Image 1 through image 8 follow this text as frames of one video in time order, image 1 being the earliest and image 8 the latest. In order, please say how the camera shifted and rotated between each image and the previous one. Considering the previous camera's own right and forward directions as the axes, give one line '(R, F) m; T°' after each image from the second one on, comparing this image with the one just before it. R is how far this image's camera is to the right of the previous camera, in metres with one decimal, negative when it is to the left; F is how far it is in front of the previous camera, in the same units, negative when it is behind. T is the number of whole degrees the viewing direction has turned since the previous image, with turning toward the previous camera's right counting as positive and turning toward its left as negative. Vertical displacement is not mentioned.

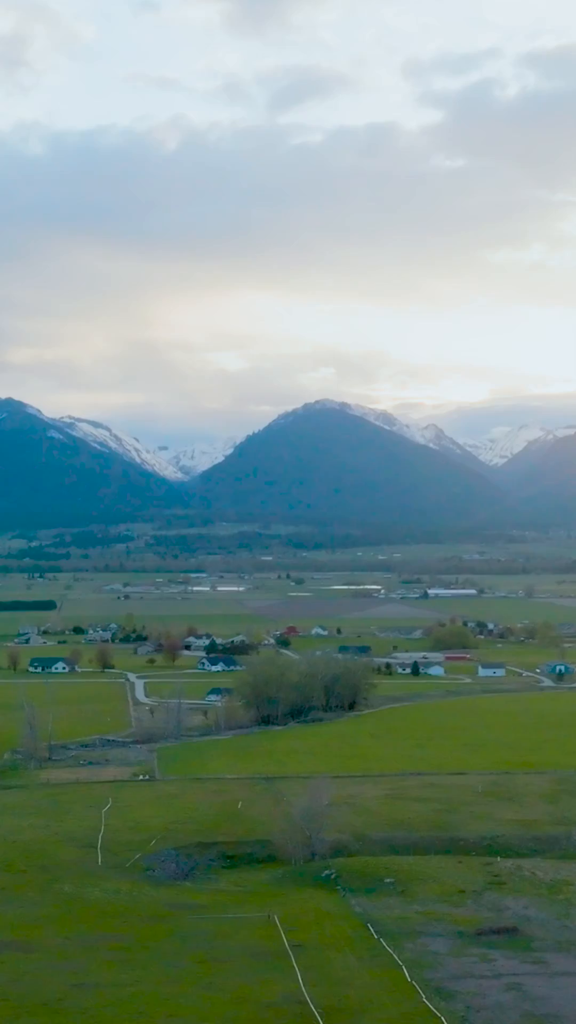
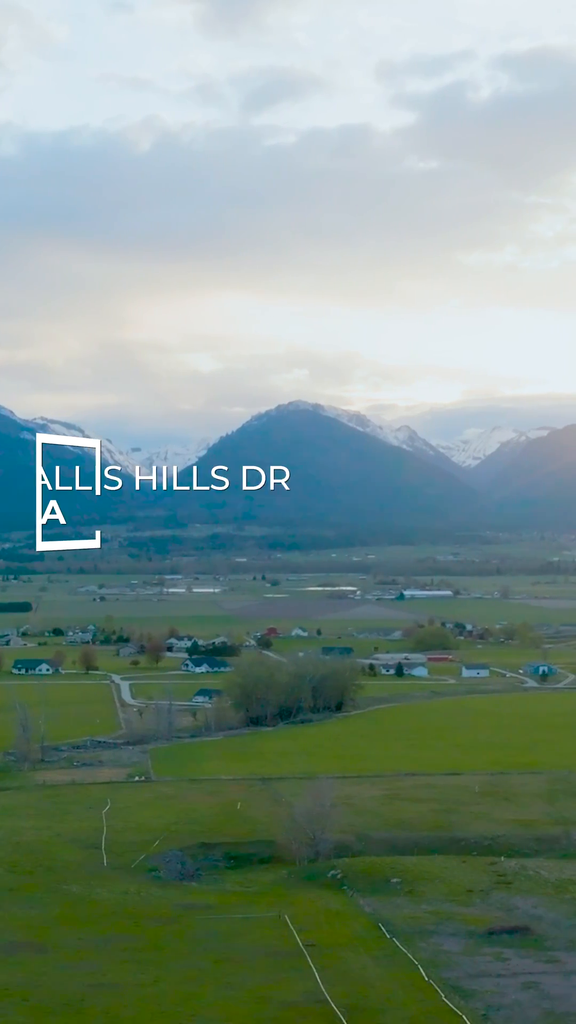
(-0.4, 0.0) m; +1°
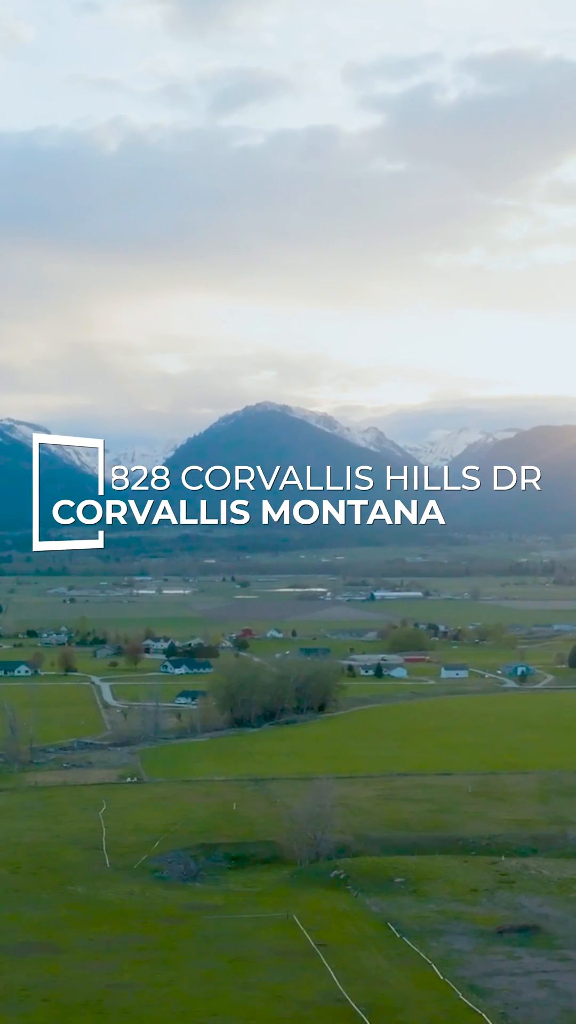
(-0.5, -0.1) m; +1°
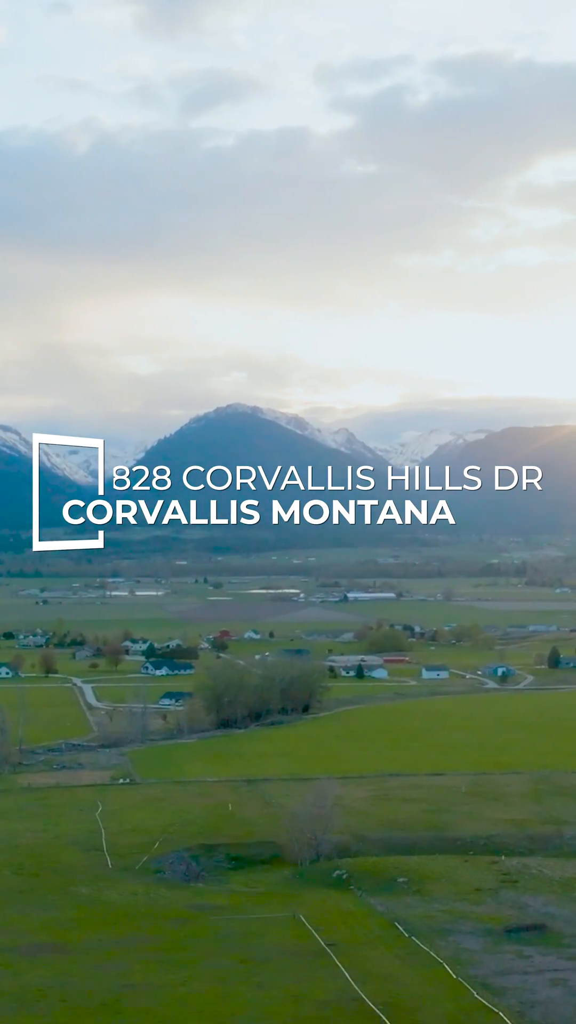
(-0.4, 0.0) m; +1°
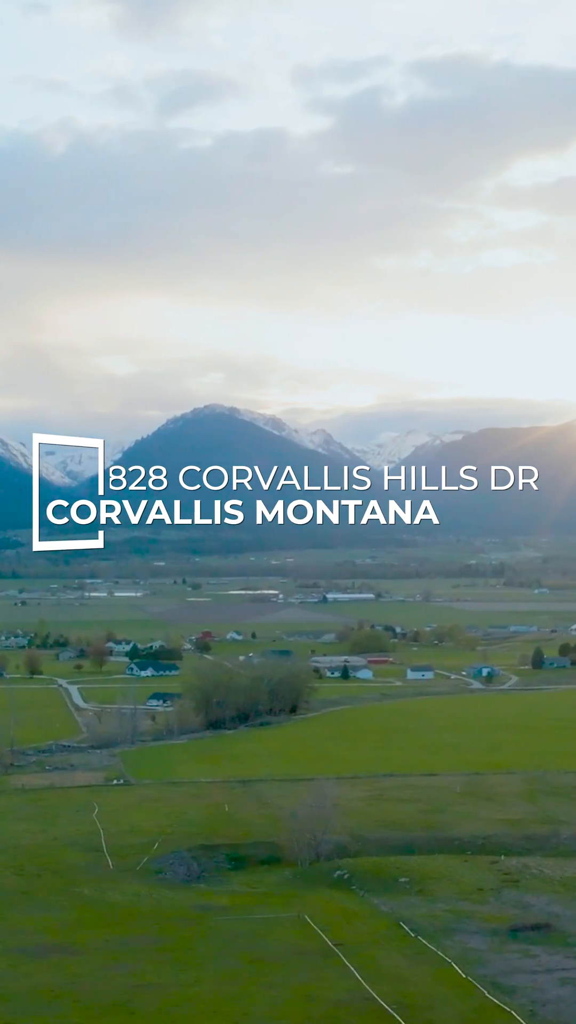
(-0.3, 0.0) m; +1°
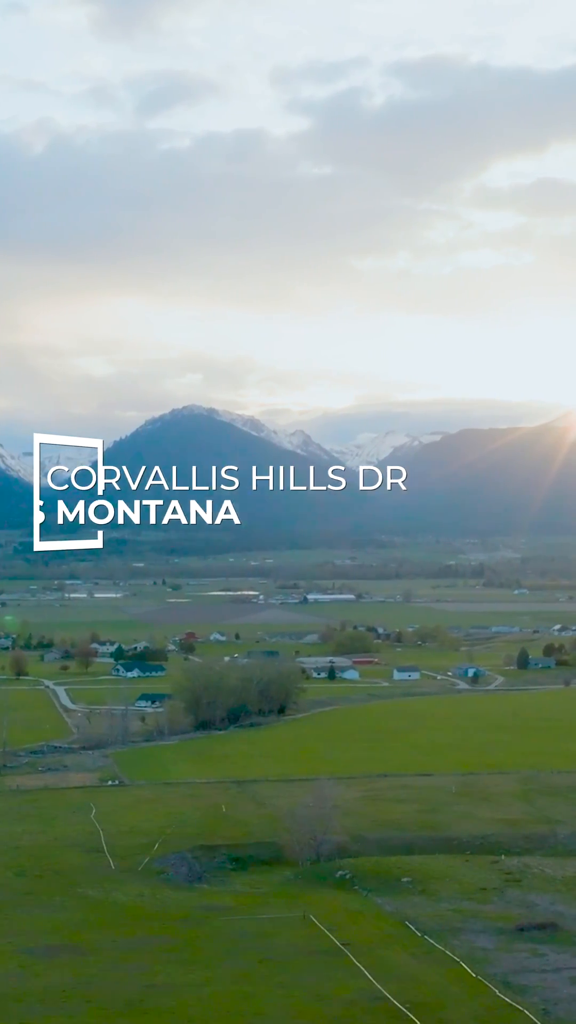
(-0.3, 0.0) m; +1°
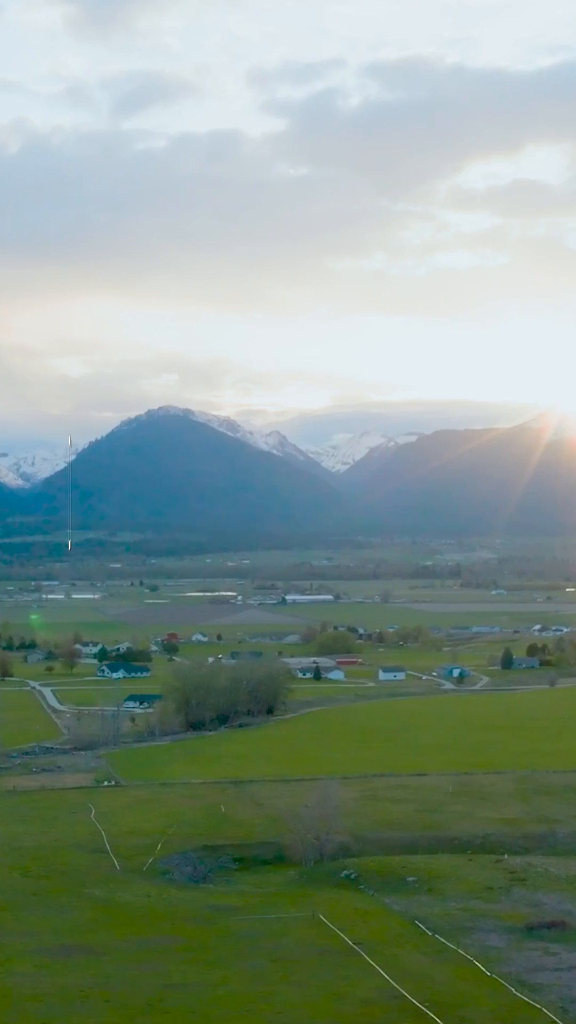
(-0.4, 0.0) m; +1°
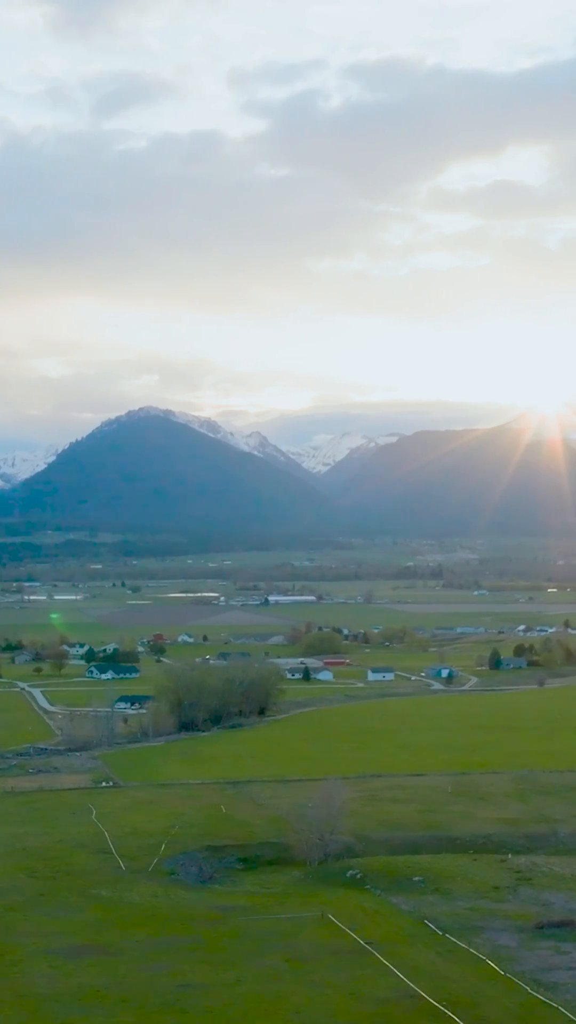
(-0.3, 0.0) m; +1°
